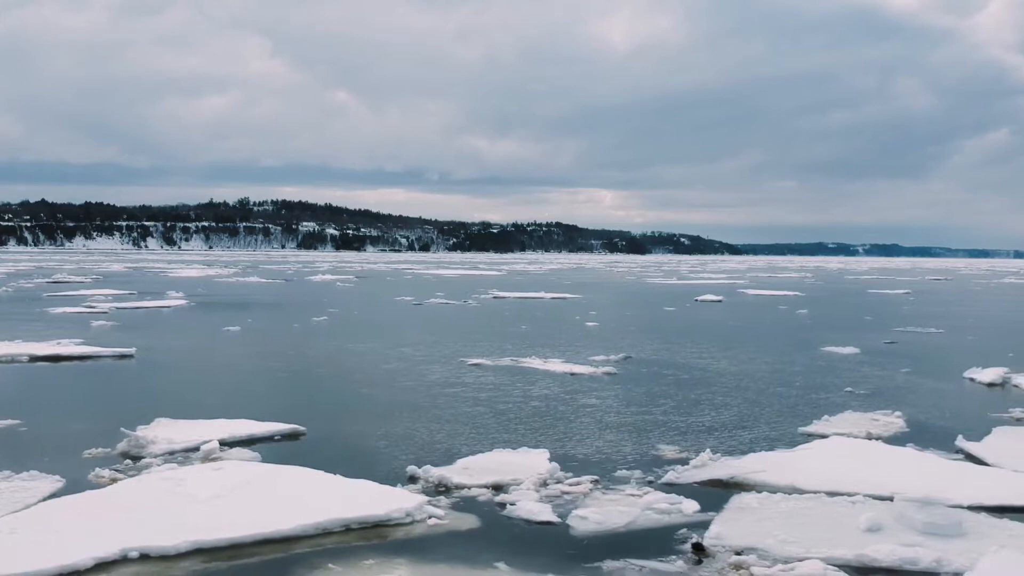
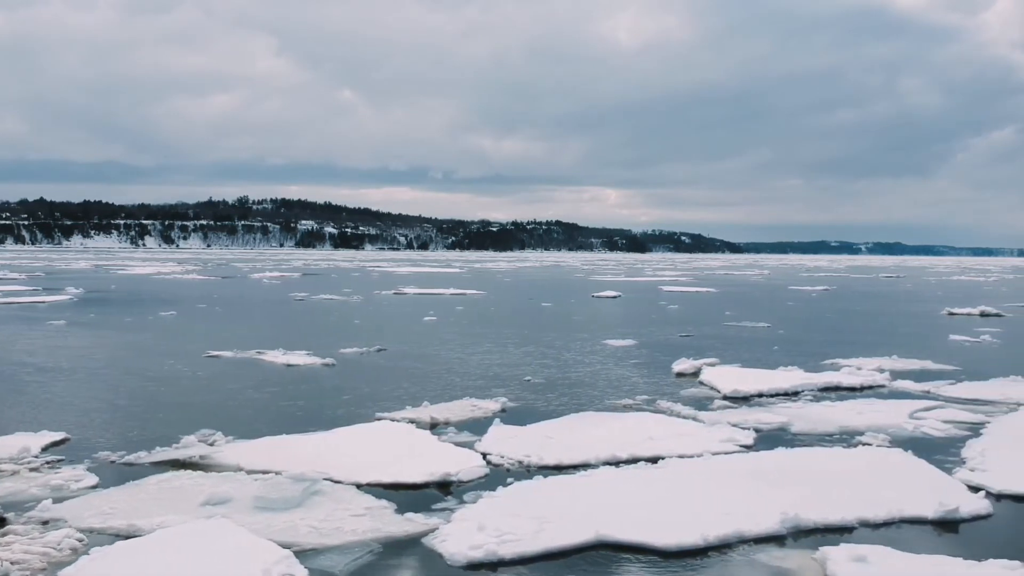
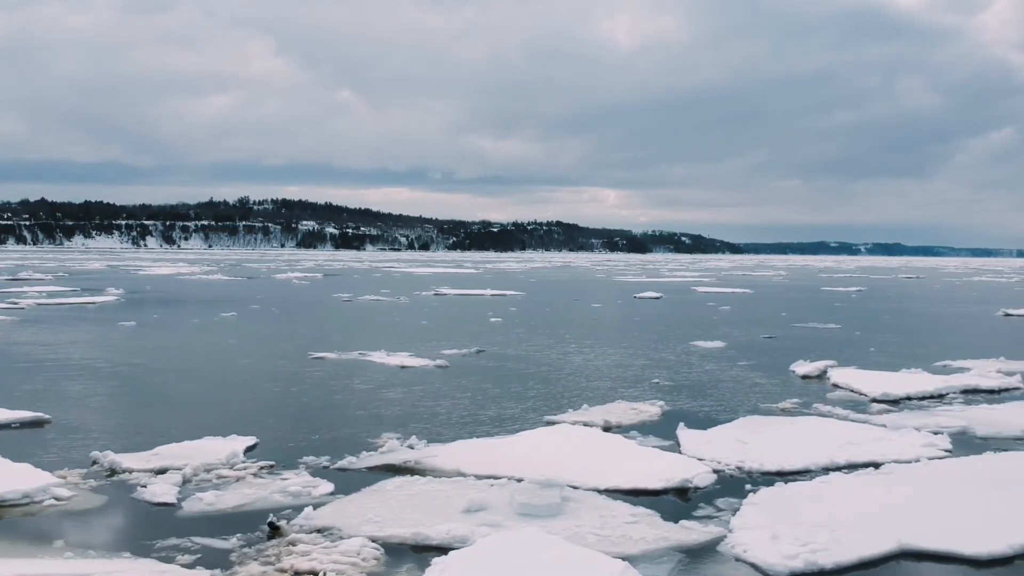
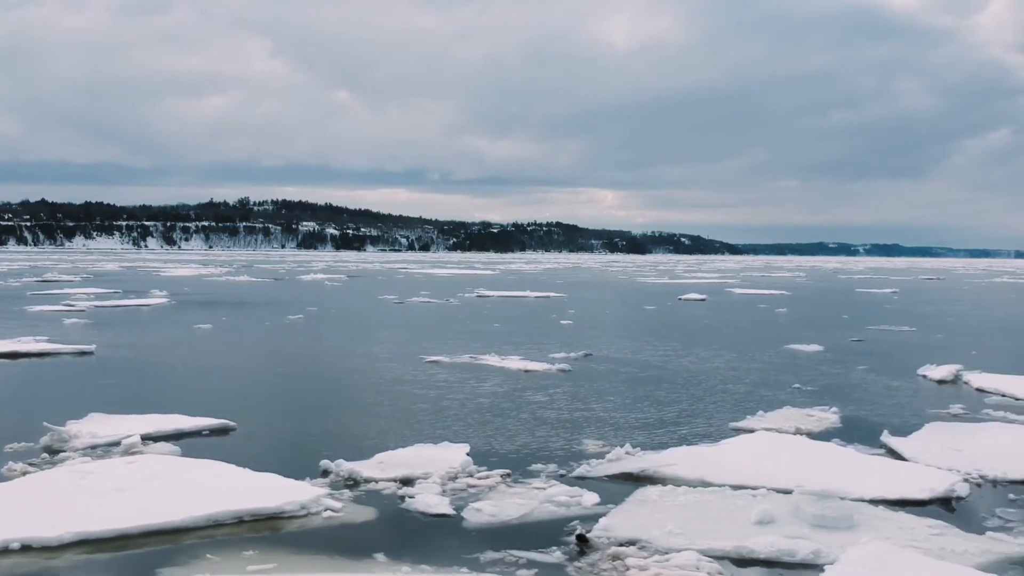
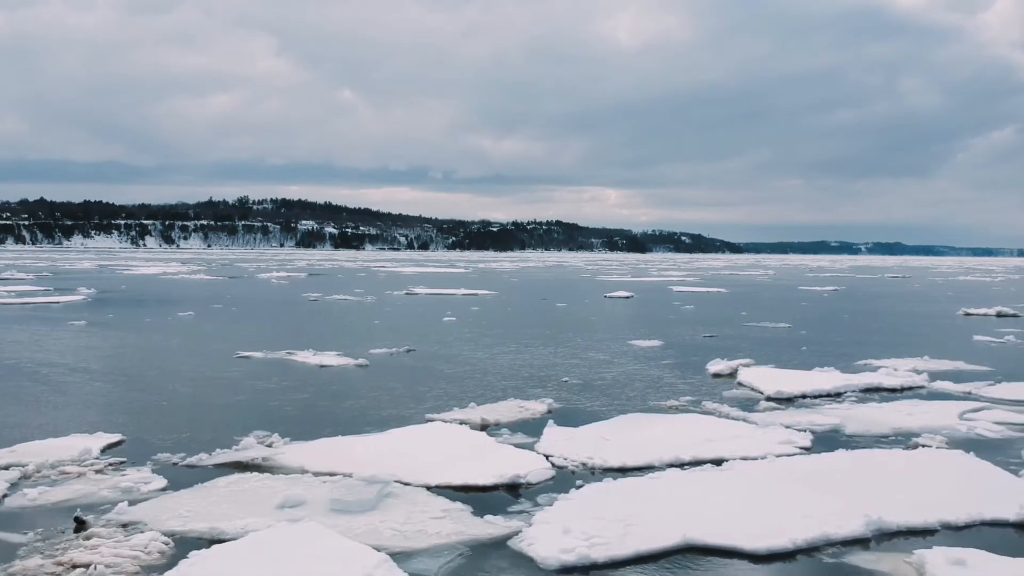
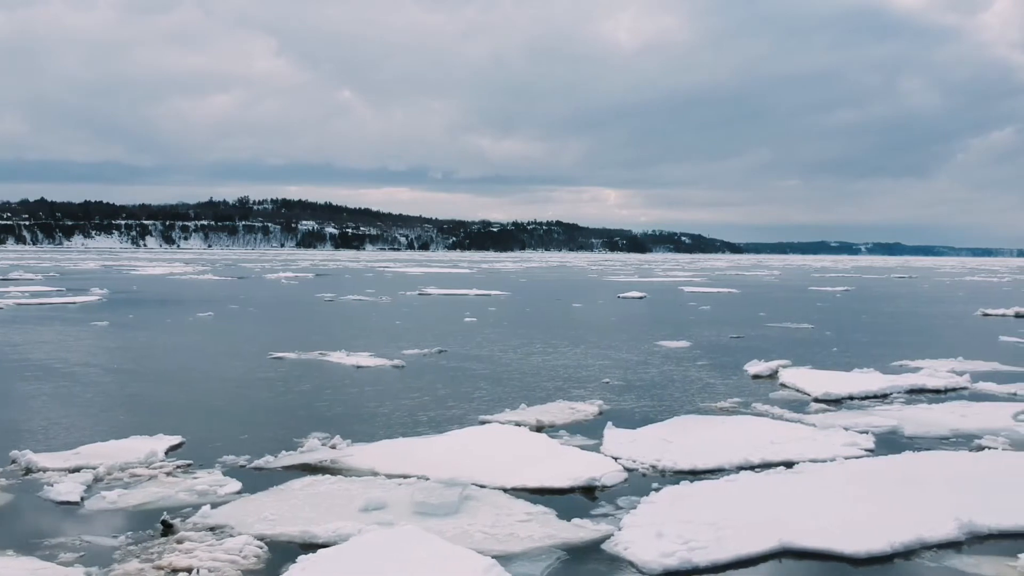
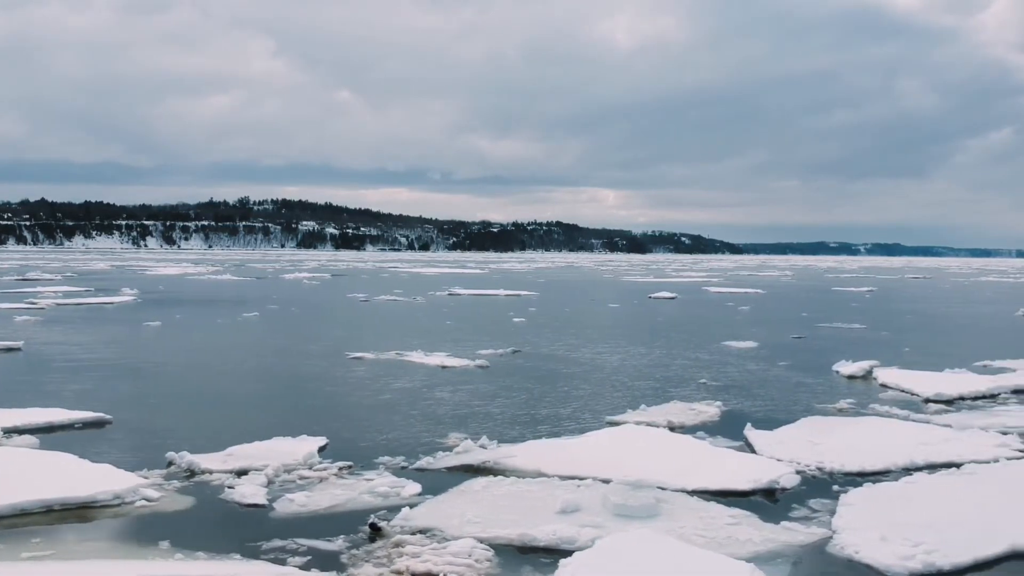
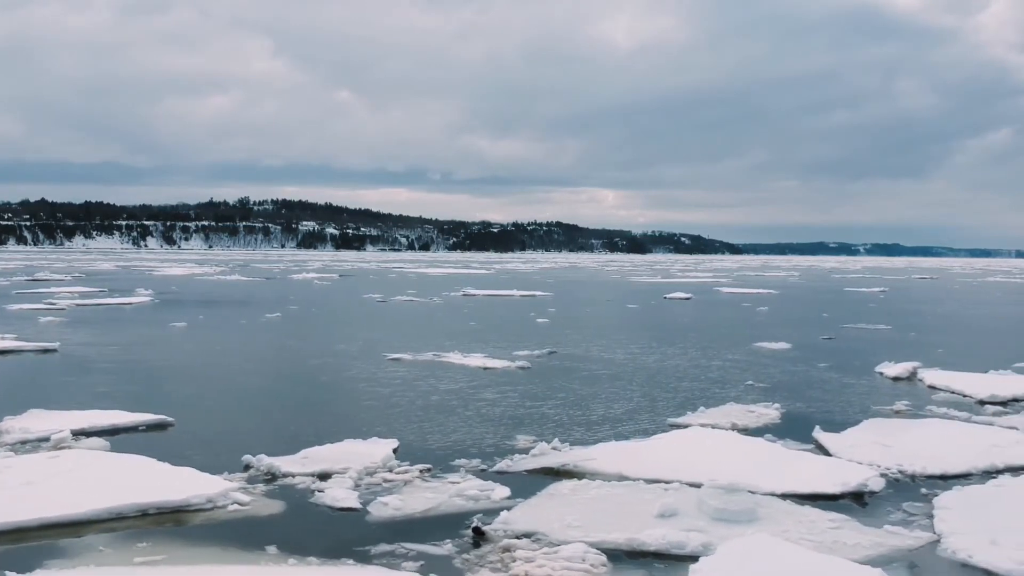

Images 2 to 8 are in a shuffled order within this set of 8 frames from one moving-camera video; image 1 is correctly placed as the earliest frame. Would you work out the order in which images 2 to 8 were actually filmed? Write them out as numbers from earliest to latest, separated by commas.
4, 8, 7, 3, 6, 5, 2
